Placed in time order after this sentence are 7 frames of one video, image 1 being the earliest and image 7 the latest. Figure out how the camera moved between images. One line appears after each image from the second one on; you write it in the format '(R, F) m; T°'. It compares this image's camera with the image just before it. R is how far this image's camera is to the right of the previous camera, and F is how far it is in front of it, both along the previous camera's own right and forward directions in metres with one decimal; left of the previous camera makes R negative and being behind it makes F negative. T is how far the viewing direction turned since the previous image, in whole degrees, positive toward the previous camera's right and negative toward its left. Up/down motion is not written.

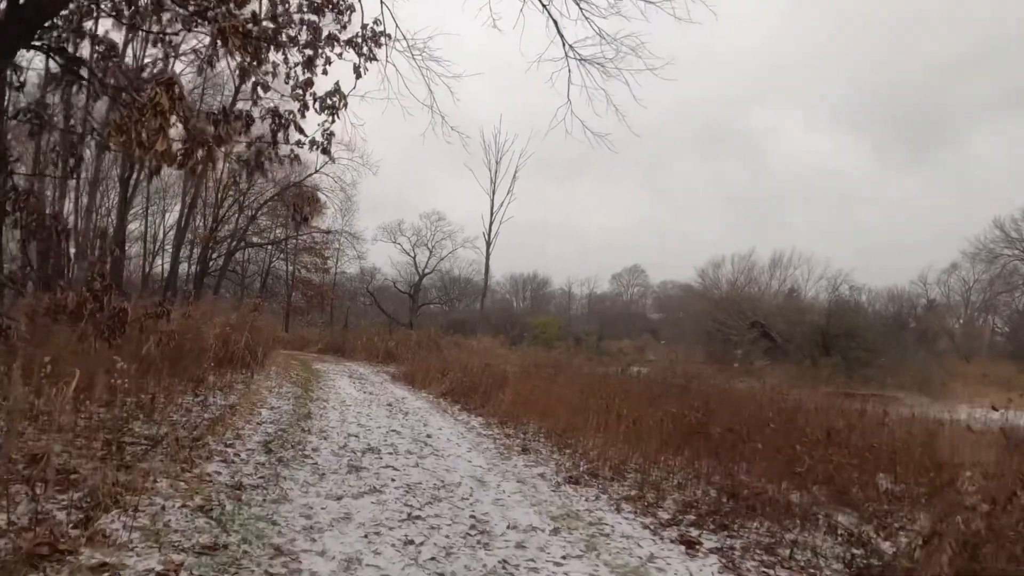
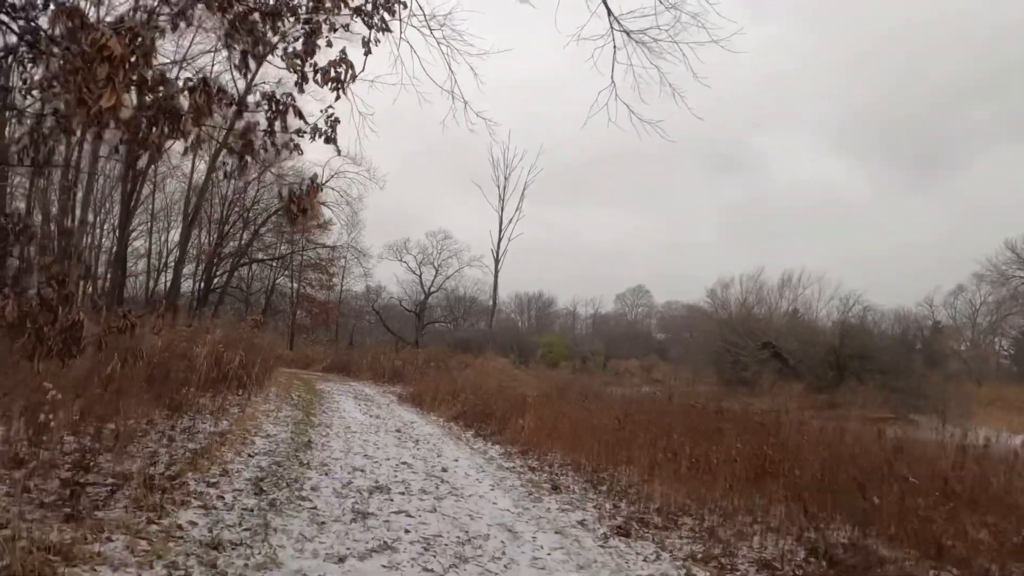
(-0.3, +0.9) m; -1°
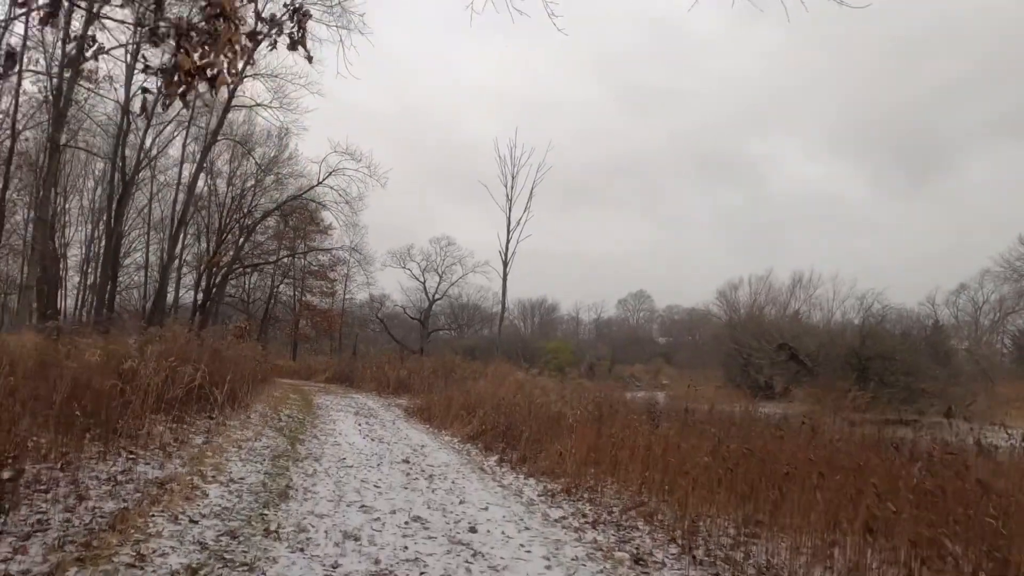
(-0.5, +2.1) m; 0°
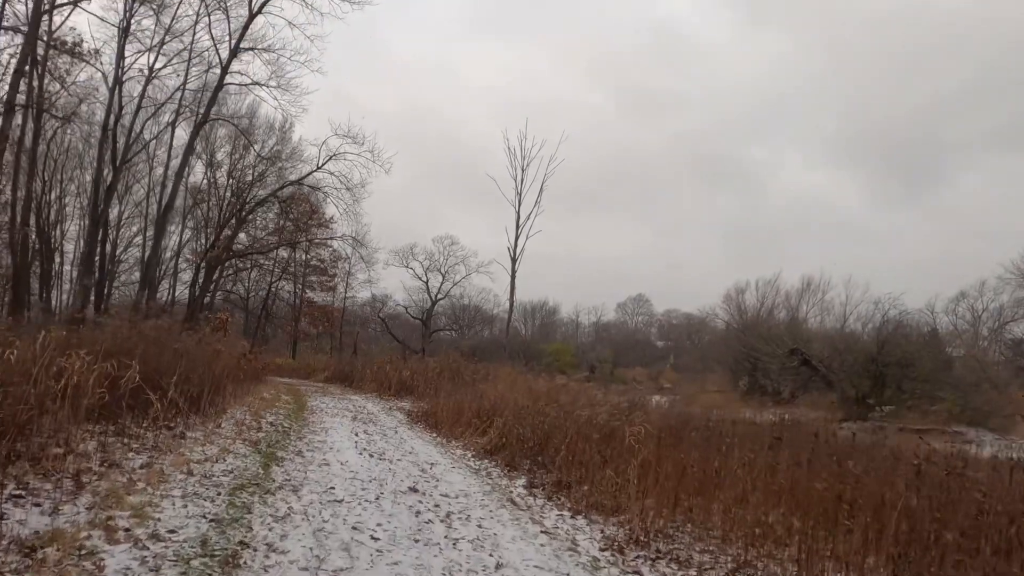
(-0.5, +2.0) m; 0°
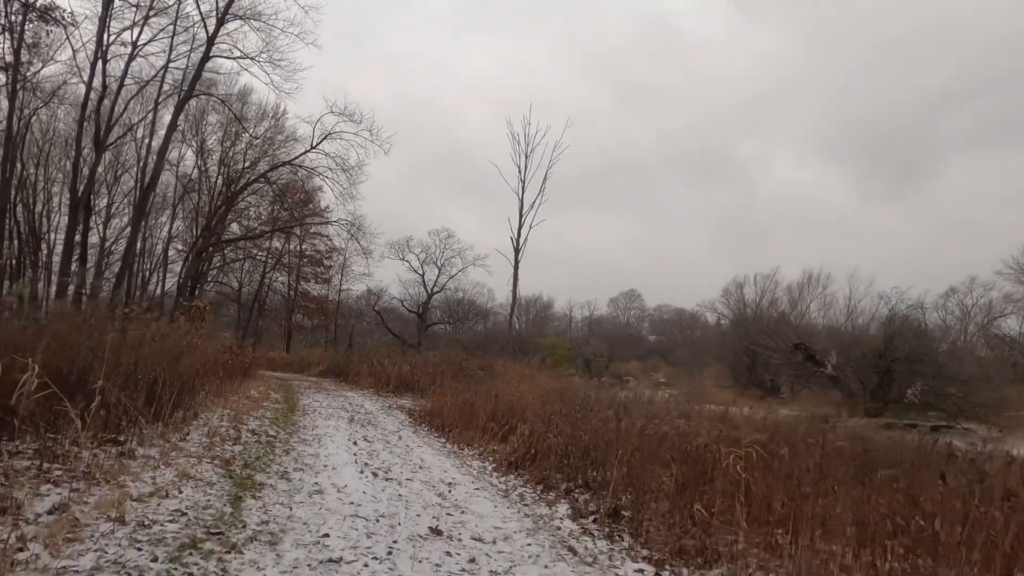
(-0.6, +1.7) m; 0°
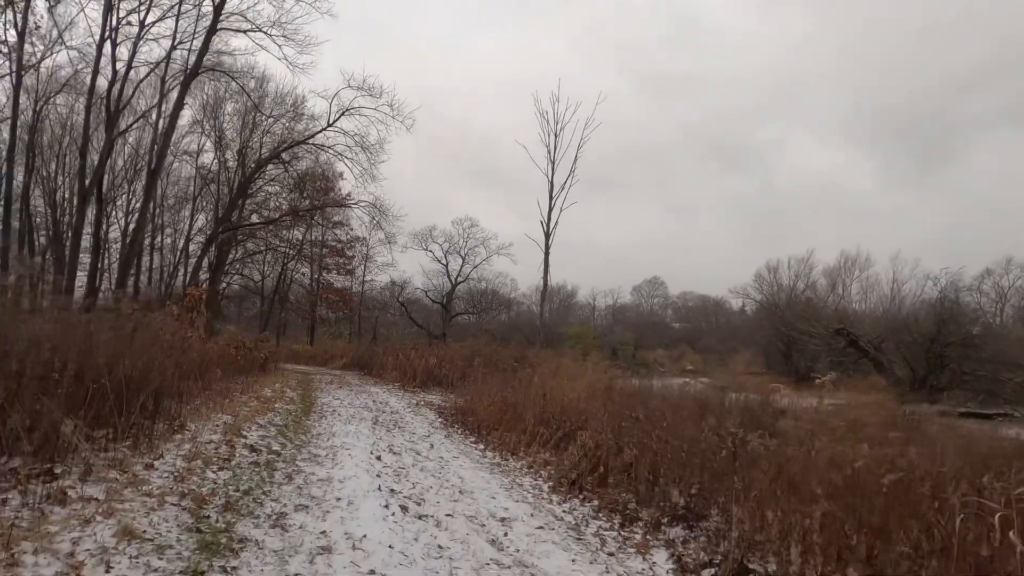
(-0.5, +1.9) m; -2°
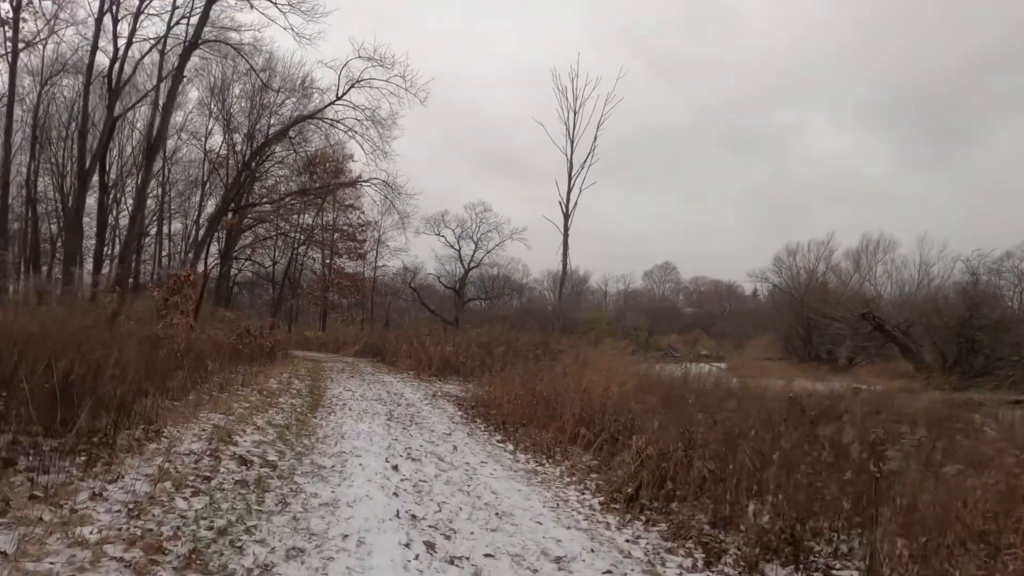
(-0.3, +1.3) m; -1°
